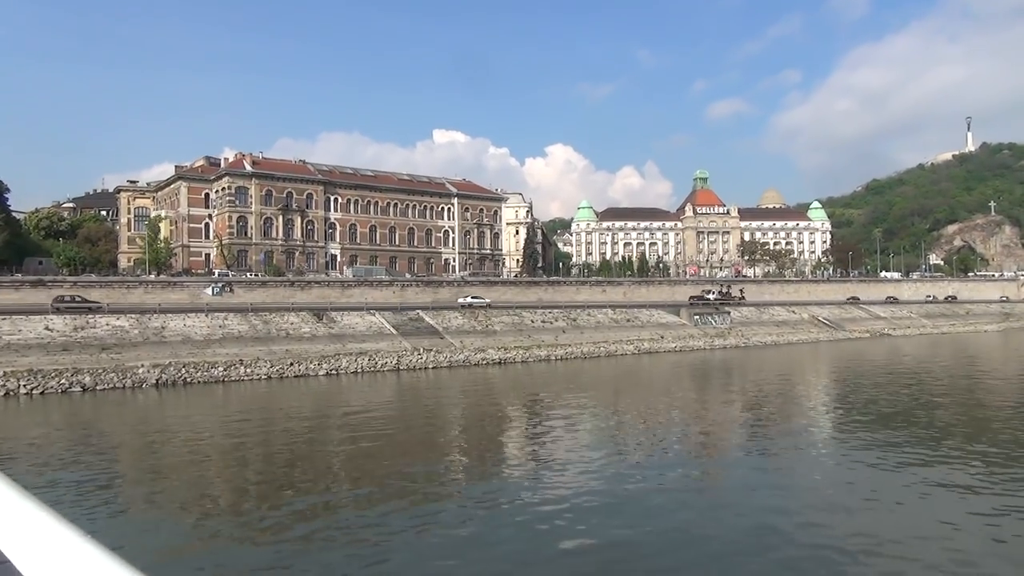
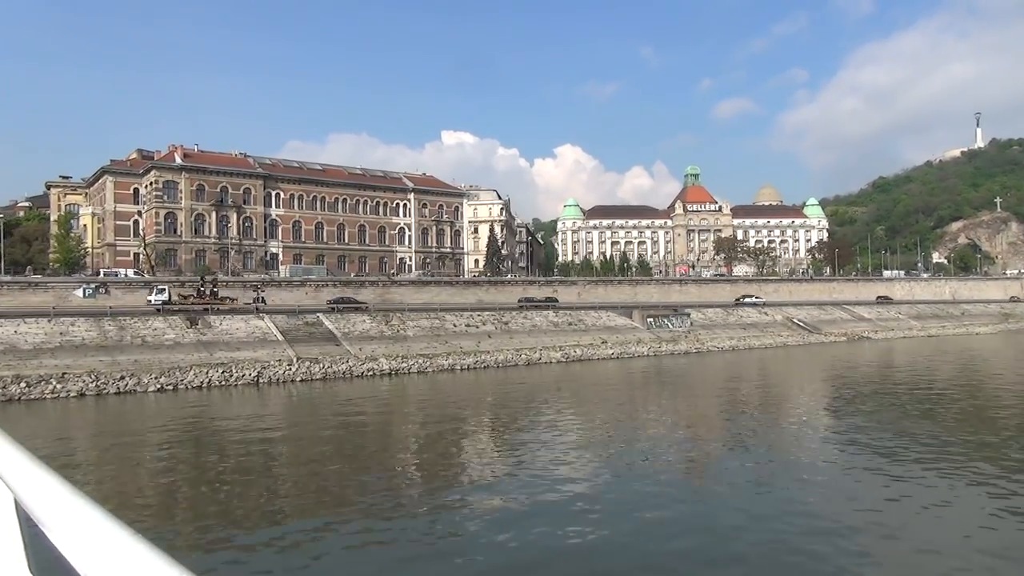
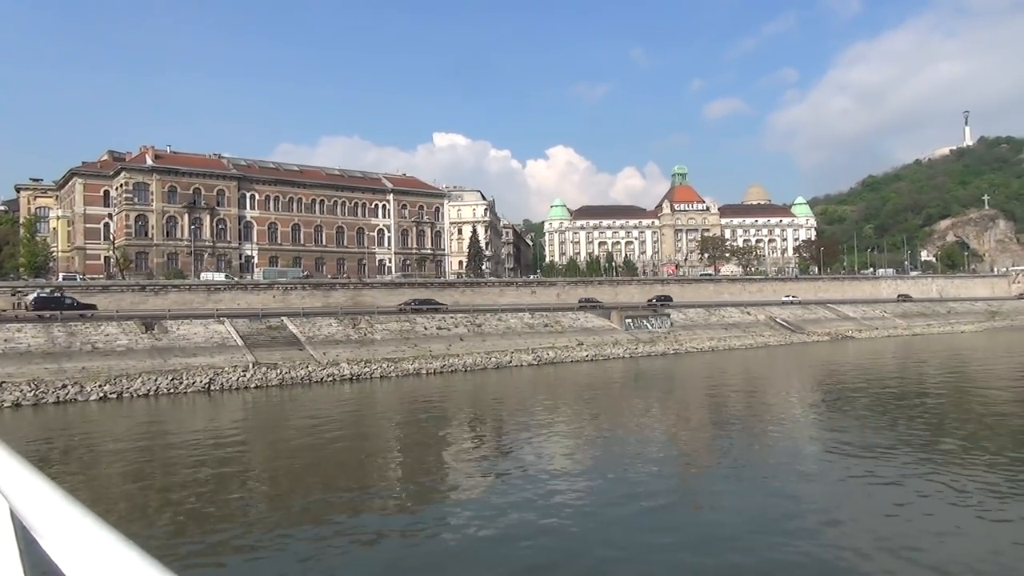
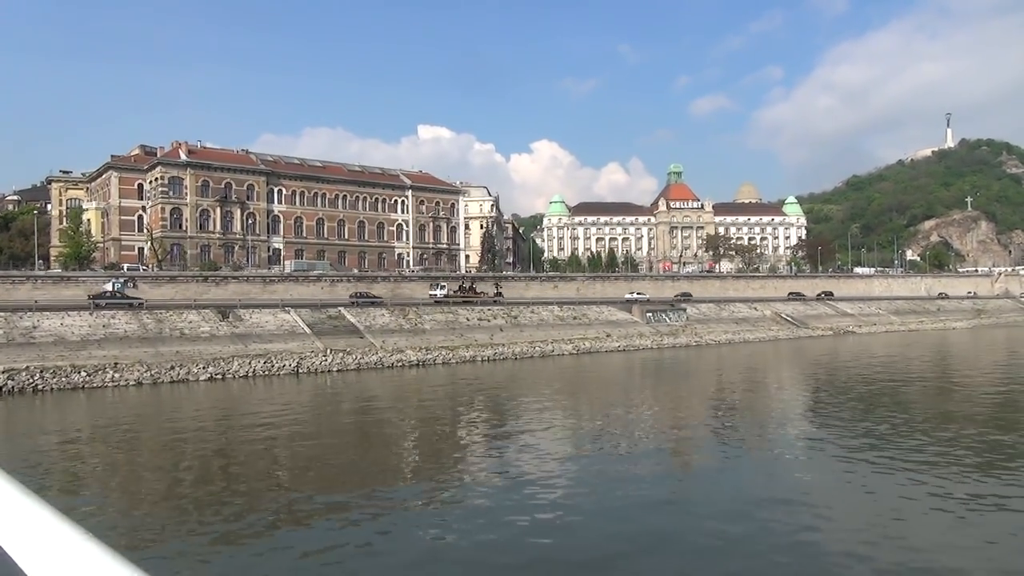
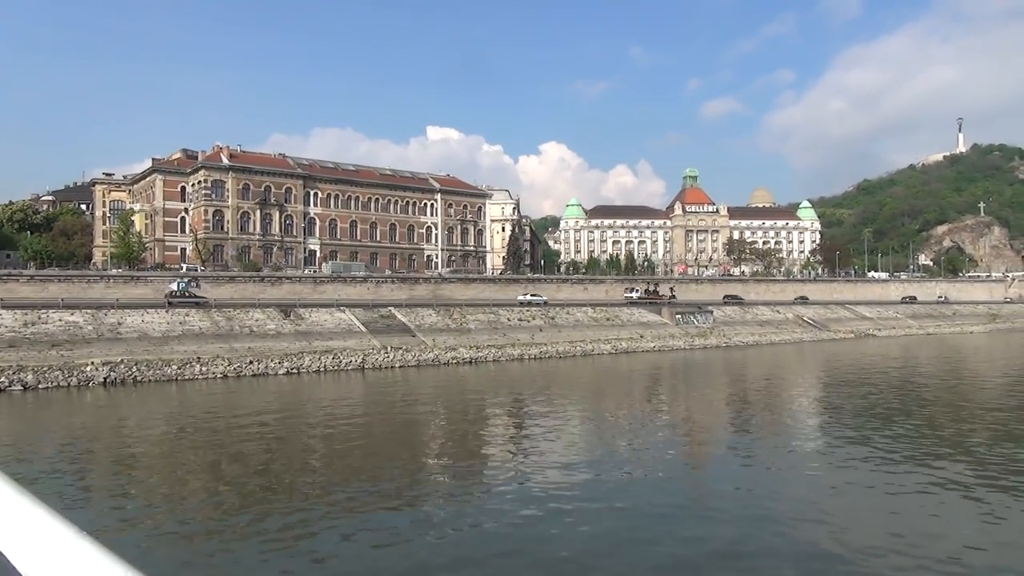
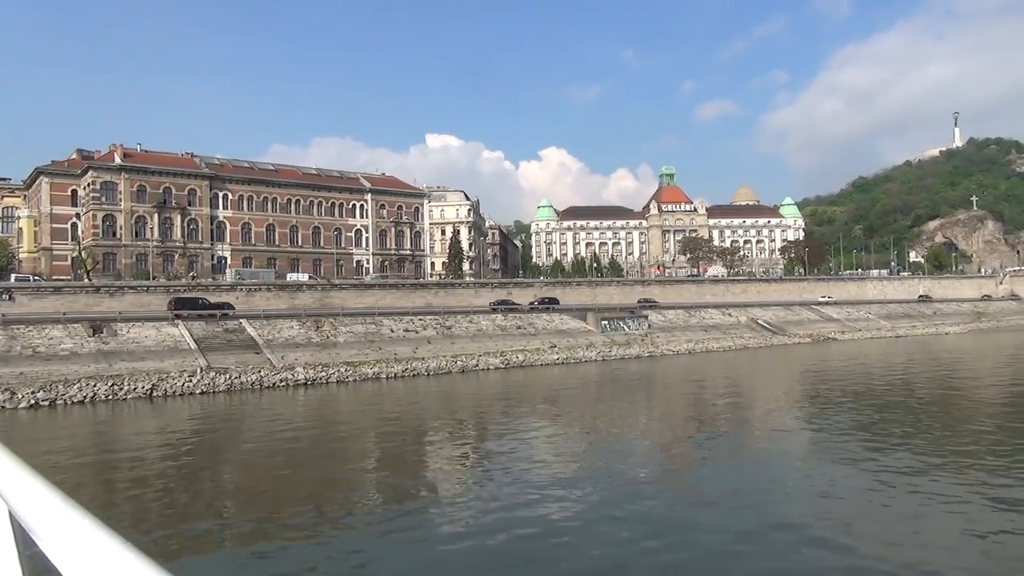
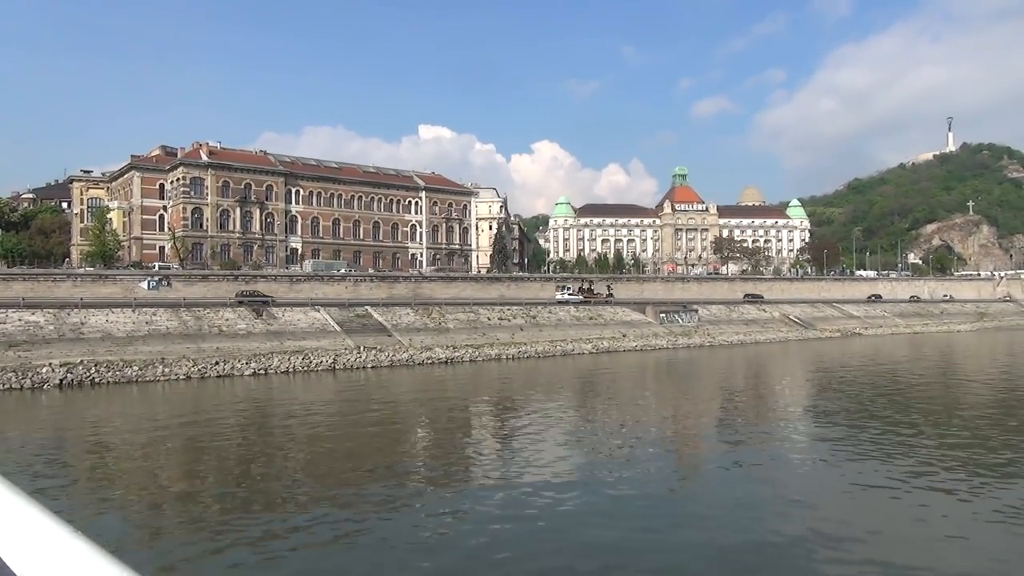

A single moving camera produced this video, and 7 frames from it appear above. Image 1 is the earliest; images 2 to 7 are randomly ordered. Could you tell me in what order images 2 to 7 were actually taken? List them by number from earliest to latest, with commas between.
5, 7, 4, 2, 3, 6
